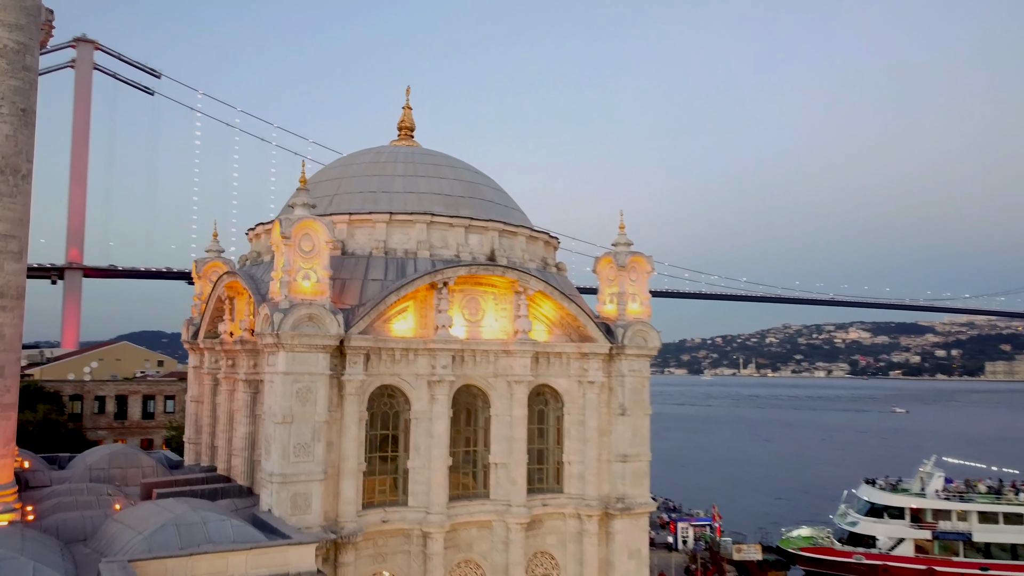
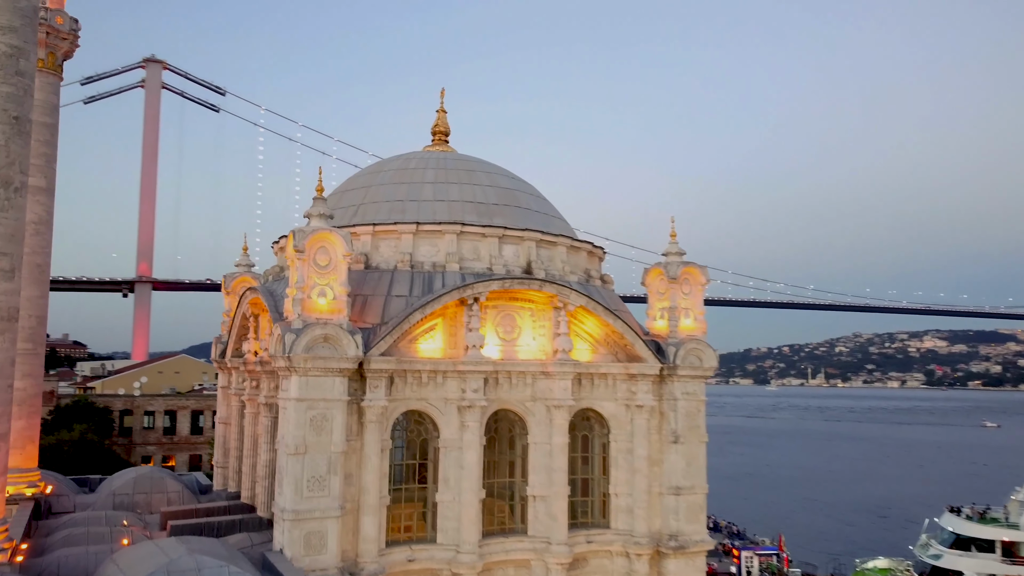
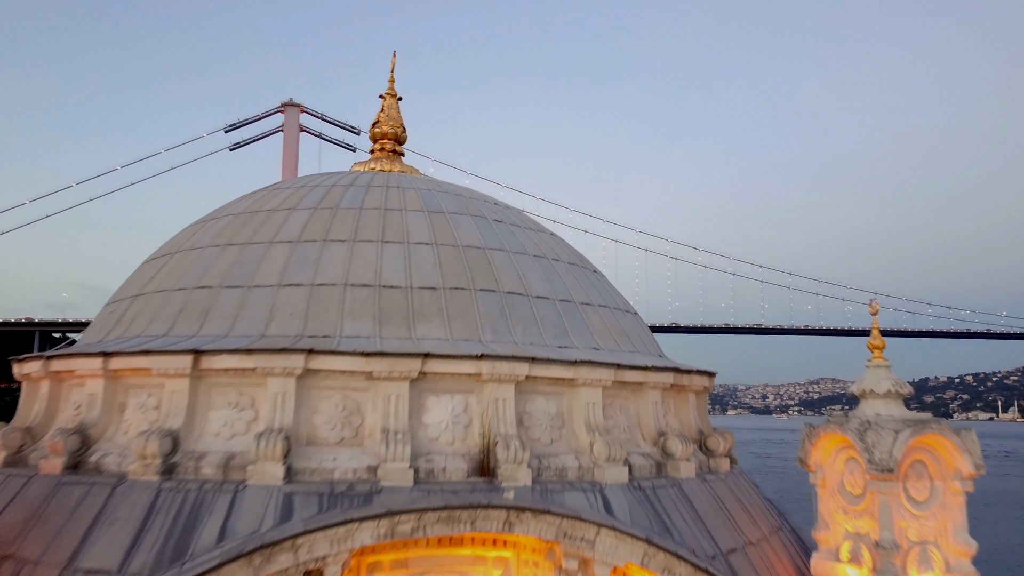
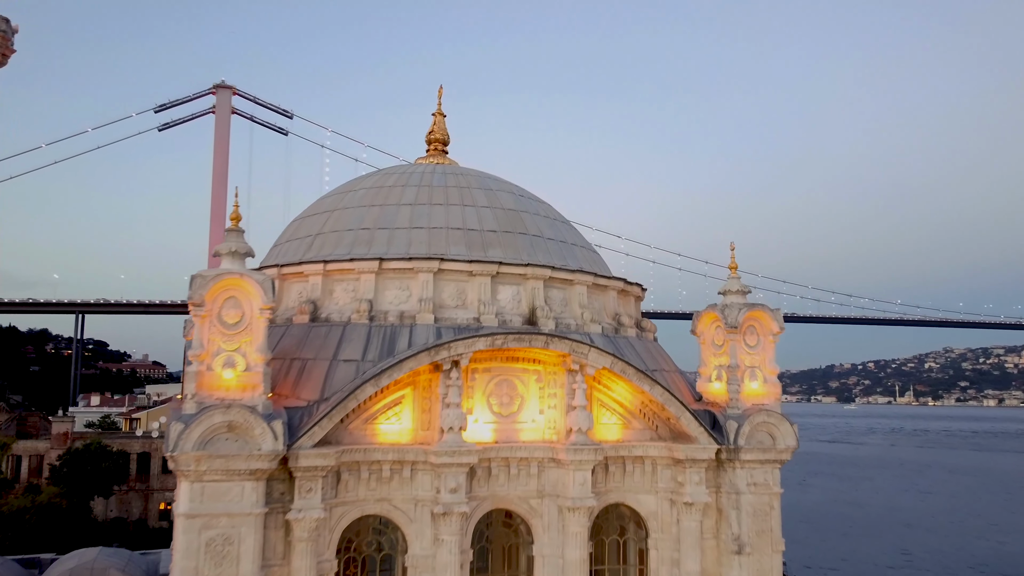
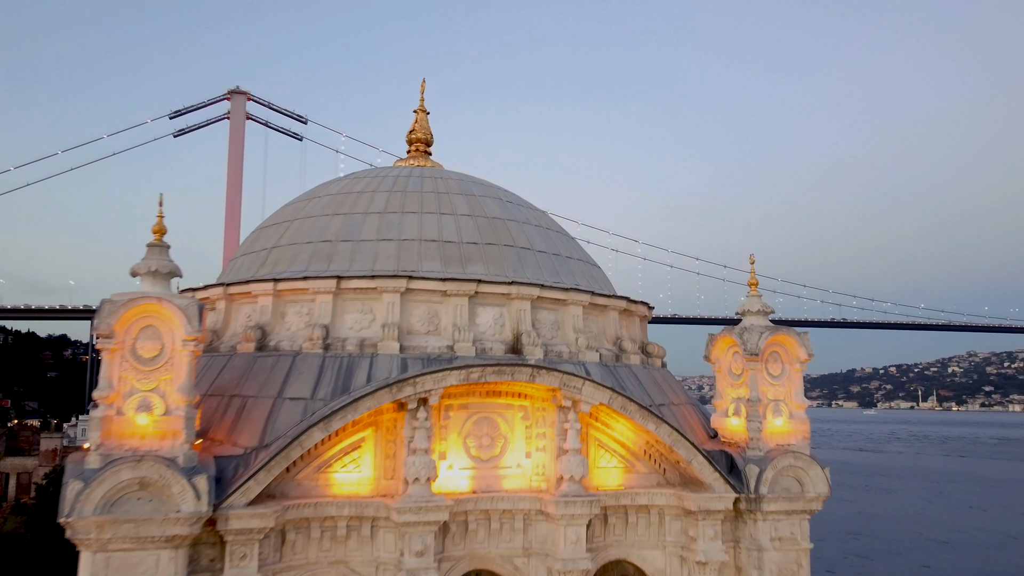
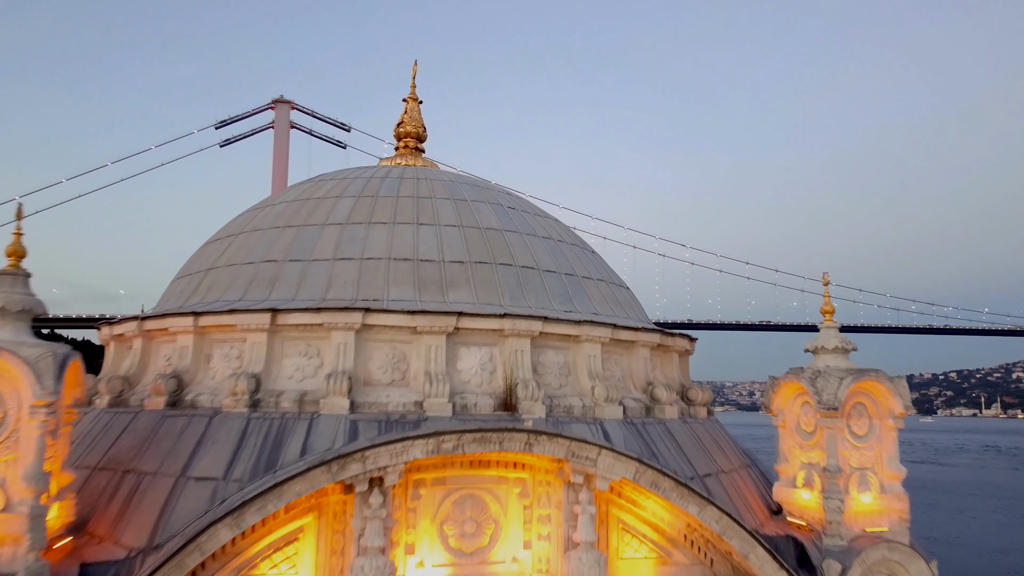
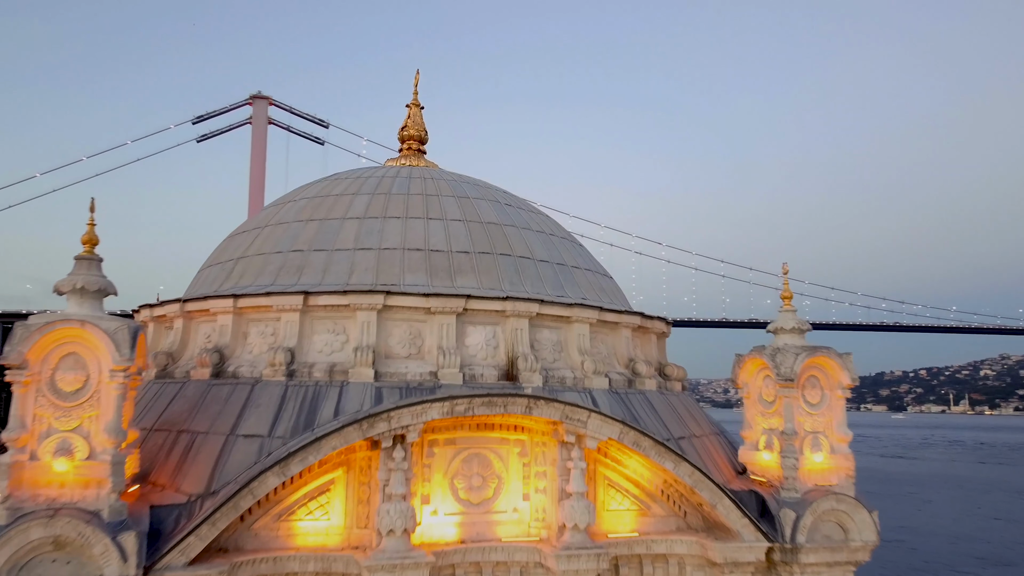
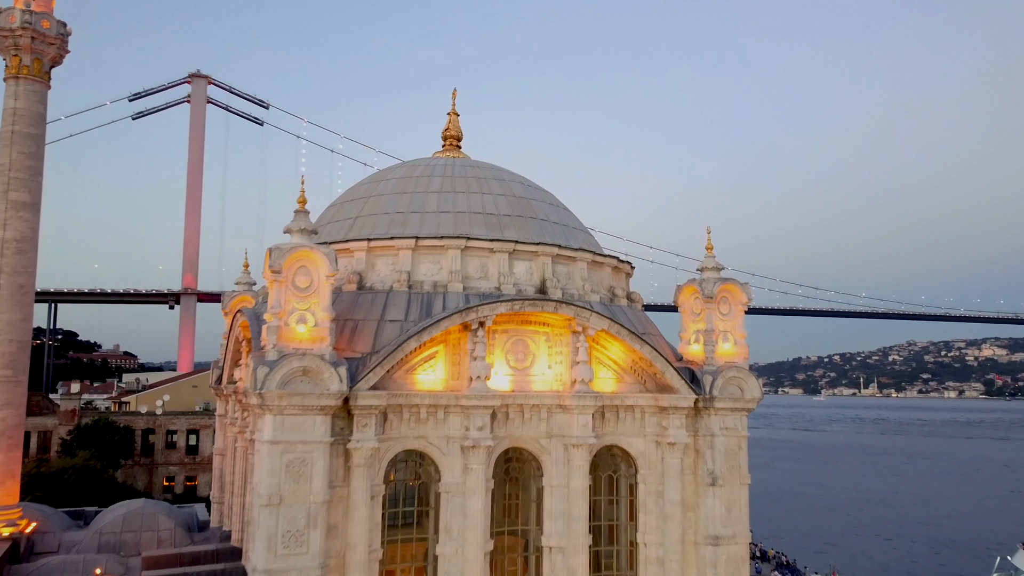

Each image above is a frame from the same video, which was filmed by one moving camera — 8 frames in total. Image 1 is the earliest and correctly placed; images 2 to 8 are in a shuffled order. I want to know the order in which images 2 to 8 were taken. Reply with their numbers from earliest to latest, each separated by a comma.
2, 8, 4, 5, 7, 6, 3
